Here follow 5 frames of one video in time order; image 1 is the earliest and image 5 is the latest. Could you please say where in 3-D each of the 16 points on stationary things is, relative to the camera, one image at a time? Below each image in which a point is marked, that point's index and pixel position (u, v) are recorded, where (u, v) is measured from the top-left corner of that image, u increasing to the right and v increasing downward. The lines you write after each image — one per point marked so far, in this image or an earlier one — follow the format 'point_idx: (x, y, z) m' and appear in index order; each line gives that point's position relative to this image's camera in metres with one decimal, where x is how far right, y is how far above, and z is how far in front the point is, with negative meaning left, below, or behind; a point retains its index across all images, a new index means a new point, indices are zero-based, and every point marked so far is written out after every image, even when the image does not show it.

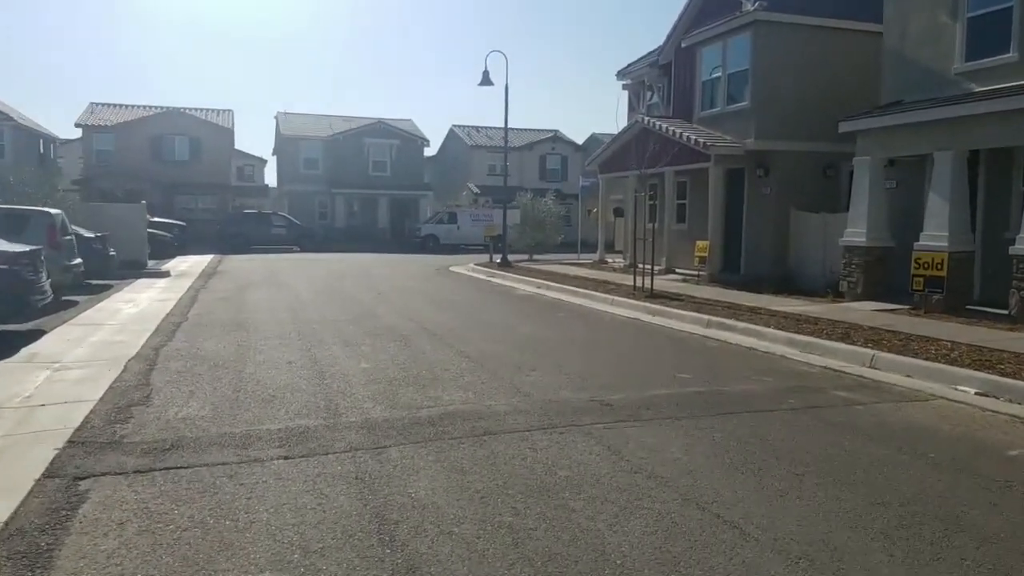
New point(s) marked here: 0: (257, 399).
0: (-1.6, -0.7, +8.1) m
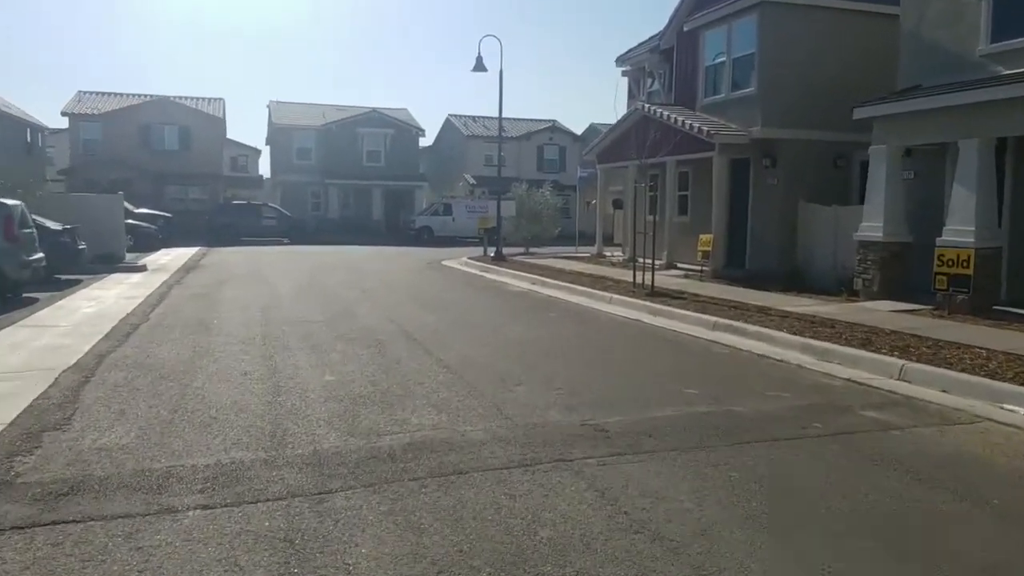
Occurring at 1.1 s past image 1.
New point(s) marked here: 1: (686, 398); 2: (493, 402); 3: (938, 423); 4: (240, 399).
0: (-1.8, -0.7, +7.0) m
1: (+1.1, -0.7, +7.8) m
2: (-0.1, -0.7, +7.5) m
3: (+2.5, -0.8, +7.3) m
4: (-1.7, -0.7, +7.8) m
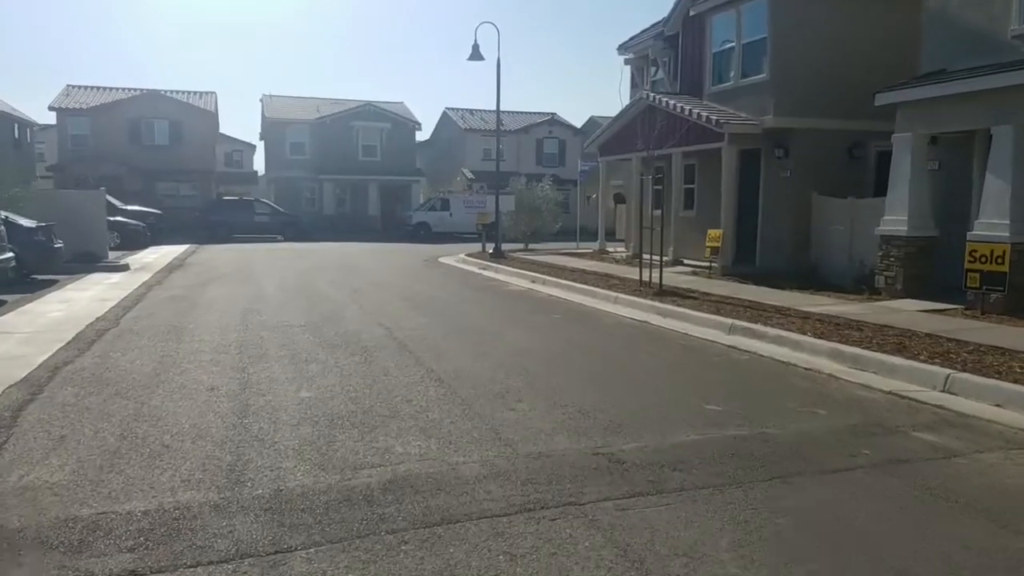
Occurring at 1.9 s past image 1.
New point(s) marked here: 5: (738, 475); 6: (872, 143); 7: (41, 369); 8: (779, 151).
0: (-1.8, -0.8, +6.0) m
1: (+1.1, -0.7, +6.8) m
2: (-0.1, -0.7, +6.5) m
3: (+2.5, -0.8, +6.3) m
4: (-1.7, -0.7, +6.8) m
5: (+1.0, -0.8, +5.4) m
6: (+5.5, +2.2, +19.5) m
7: (-3.3, -0.6, +8.9) m
8: (+4.1, +2.1, +19.1) m
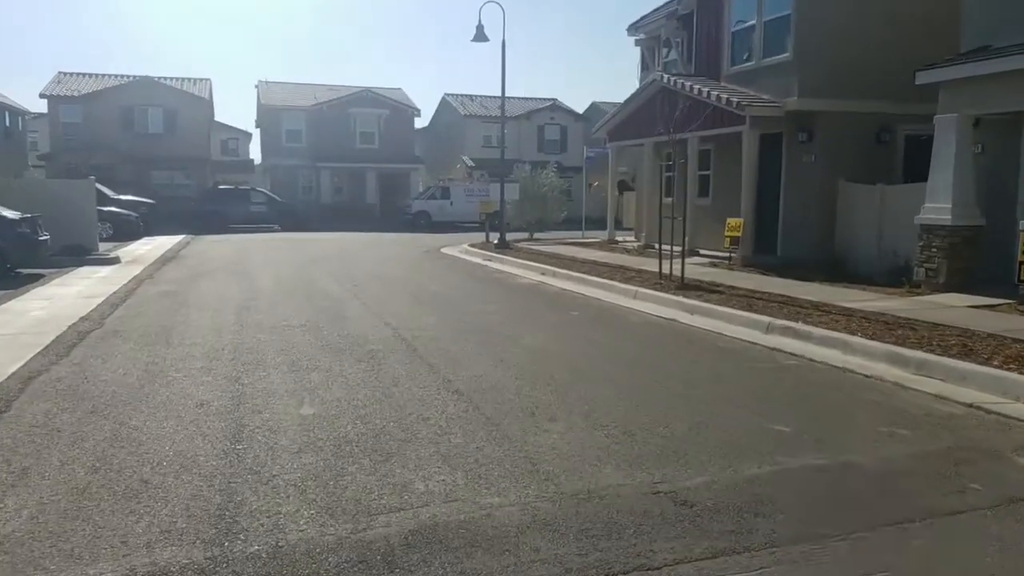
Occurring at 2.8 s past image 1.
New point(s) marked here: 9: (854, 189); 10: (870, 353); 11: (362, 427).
0: (-1.6, -0.8, +5.0) m
1: (+1.2, -0.7, +5.9) m
2: (+0.1, -0.7, +5.6) m
3: (+2.6, -0.8, +5.4) m
4: (-1.5, -0.7, +5.9) m
5: (+1.1, -0.8, +4.4) m
6: (+5.7, +2.4, +18.5) m
7: (-3.2, -0.6, +8.0) m
8: (+4.2, +2.2, +18.2) m
9: (+4.7, +1.4, +17.4) m
10: (+2.6, -0.5, +9.0) m
11: (-0.7, -0.7, +6.2) m
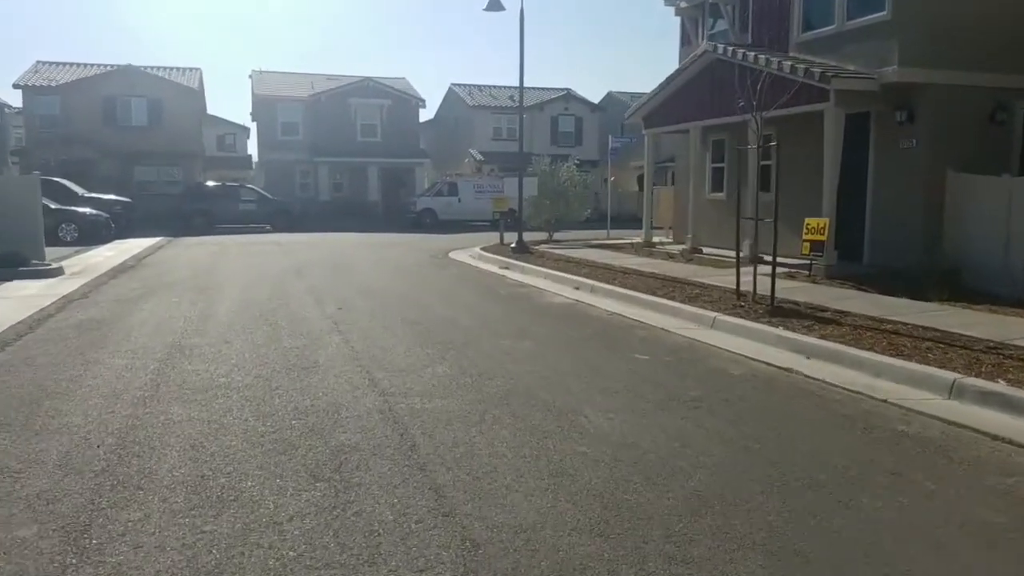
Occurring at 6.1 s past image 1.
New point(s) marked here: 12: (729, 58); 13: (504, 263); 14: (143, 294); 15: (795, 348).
0: (-1.3, -1.1, +1.4) m
1: (+1.5, -1.0, +2.2) m
2: (+0.3, -1.0, +1.9) m
3: (+2.9, -1.1, +1.7) m
4: (-1.3, -1.0, +2.2) m
5: (+1.4, -1.1, +0.7) m
6: (+6.0, +2.2, +14.8) m
7: (-2.9, -0.9, +4.3) m
8: (+4.5, +2.0, +14.5) m
9: (+5.0, +1.2, +13.7) m
10: (+2.8, -0.7, +5.3) m
11: (-0.5, -1.0, +2.5) m
12: (+2.9, +3.1, +17.0) m
13: (-0.1, +0.4, +19.5) m
14: (-4.2, -0.1, +14.4) m
15: (+2.0, -0.4, +9.0) m
